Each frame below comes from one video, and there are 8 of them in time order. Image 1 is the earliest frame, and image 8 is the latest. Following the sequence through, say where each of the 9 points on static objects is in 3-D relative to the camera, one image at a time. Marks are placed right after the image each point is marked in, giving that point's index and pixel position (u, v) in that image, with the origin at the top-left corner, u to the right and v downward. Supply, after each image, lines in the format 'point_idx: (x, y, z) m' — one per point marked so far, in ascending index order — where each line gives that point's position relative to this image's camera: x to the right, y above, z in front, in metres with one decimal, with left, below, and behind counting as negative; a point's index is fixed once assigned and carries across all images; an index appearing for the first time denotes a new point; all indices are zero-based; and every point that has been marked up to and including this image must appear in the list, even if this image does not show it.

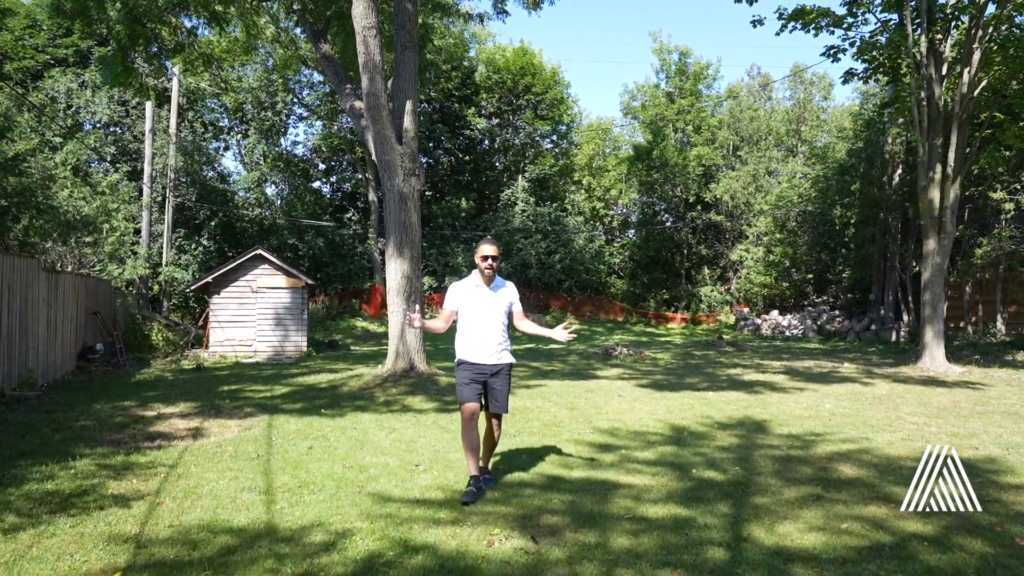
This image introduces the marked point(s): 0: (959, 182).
0: (+8.5, +2.0, +12.8) m
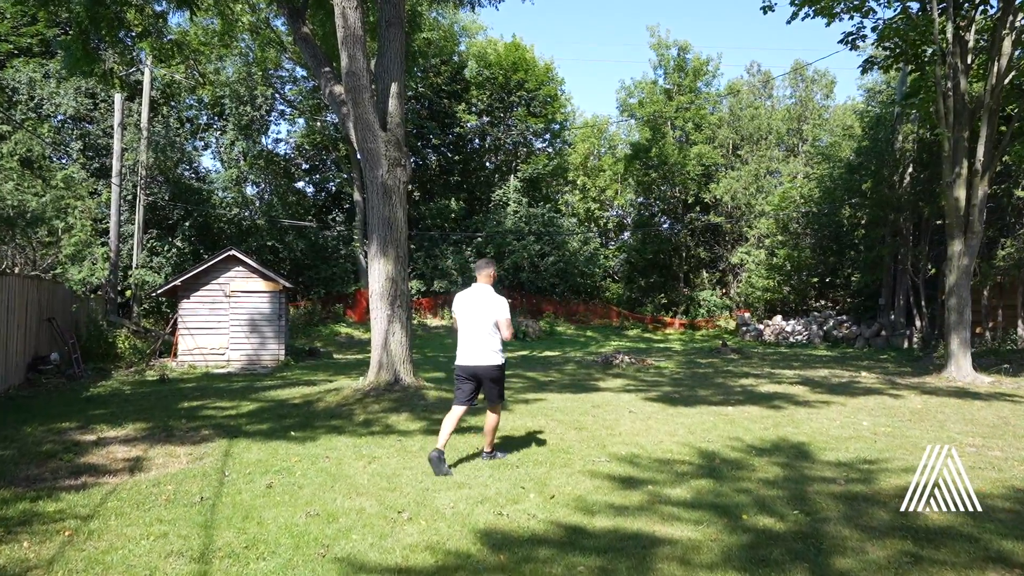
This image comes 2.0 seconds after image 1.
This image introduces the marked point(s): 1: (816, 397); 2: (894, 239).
0: (+8.4, +2.0, +12.0) m
1: (+4.5, -1.6, +10.0) m
2: (+9.6, +1.2, +17.1) m
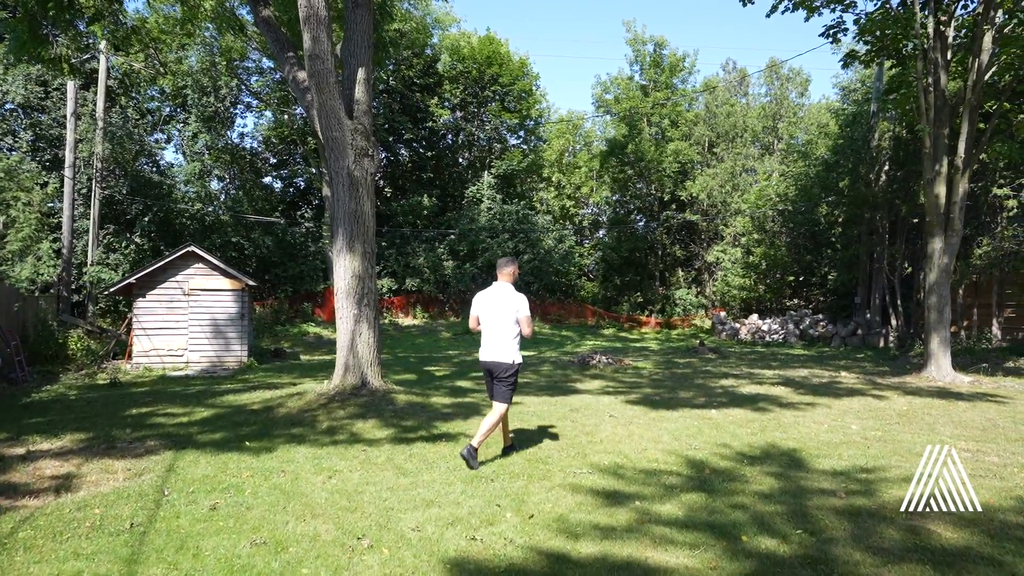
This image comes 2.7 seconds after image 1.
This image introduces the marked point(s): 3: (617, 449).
0: (+7.9, +2.0, +11.8) m
1: (+4.1, -1.6, +9.8) m
2: (+9.0, +1.3, +17.0) m
3: (+0.9, -1.5, +6.2) m
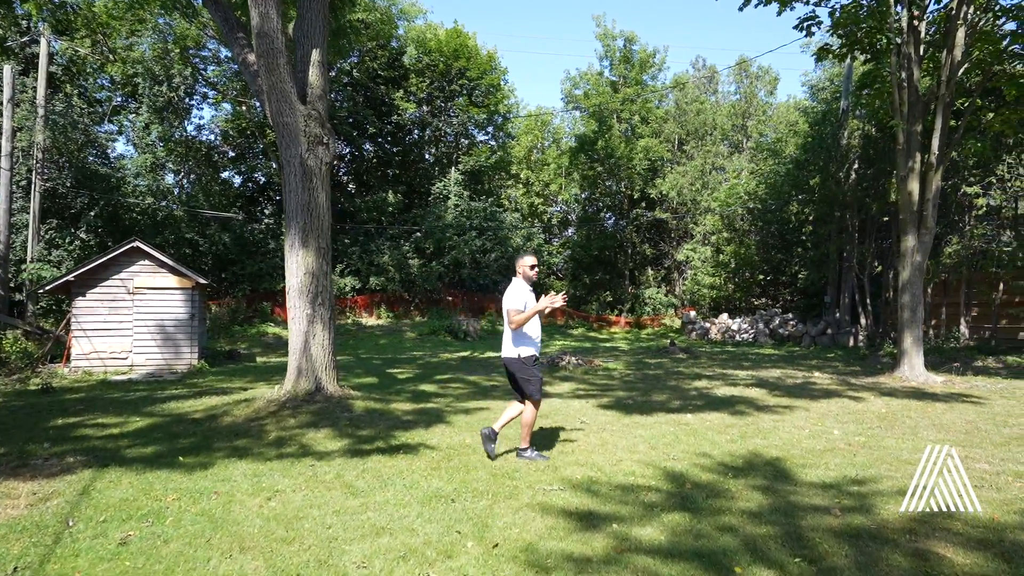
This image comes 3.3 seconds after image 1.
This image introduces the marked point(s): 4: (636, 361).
0: (+7.4, +2.0, +11.7) m
1: (+3.7, -1.6, +9.4) m
2: (+8.2, +1.3, +16.9) m
3: (+0.6, -1.4, +5.7) m
4: (+2.7, -1.6, +14.8) m
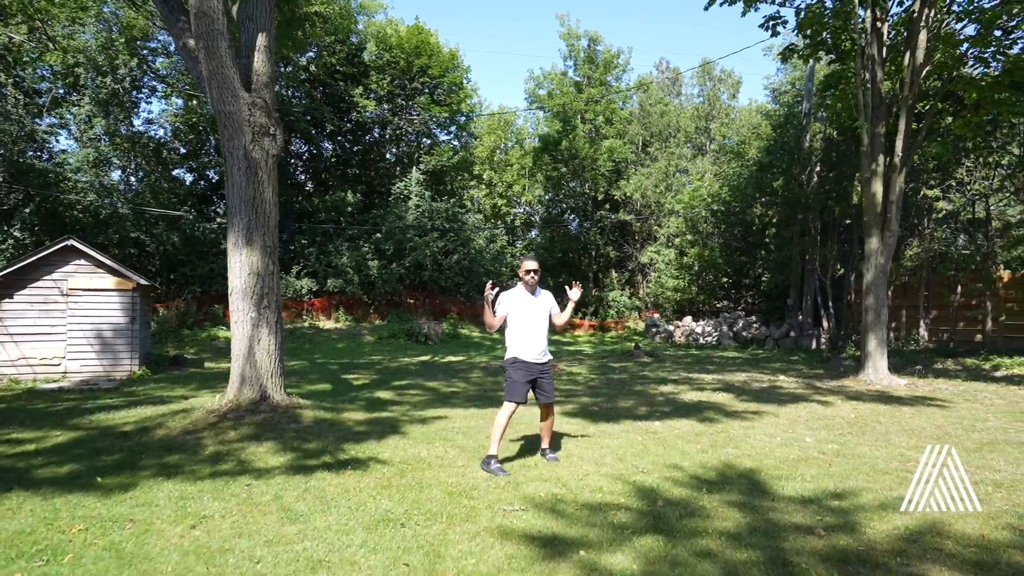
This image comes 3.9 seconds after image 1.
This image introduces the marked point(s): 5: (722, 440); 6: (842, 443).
0: (+6.7, +2.0, +11.7) m
1: (+3.1, -1.6, +9.2) m
2: (+7.2, +1.2, +16.9) m
3: (+0.3, -1.5, +5.3) m
4: (+1.9, -1.6, +14.5) m
5: (+2.1, -1.5, +6.8) m
6: (+3.3, -1.5, +6.7) m
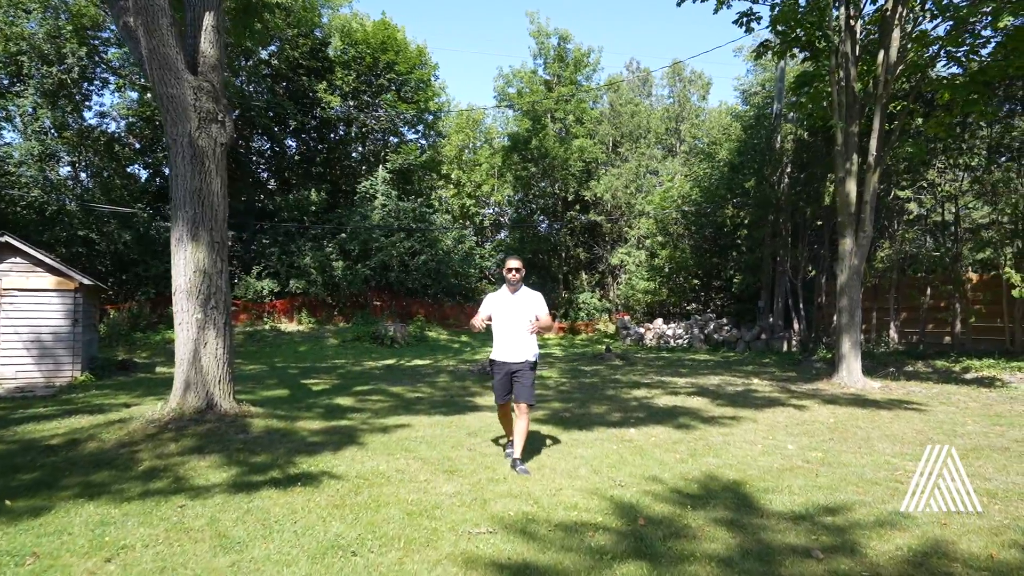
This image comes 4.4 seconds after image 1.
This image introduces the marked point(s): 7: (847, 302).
0: (+6.2, +1.9, +11.5) m
1: (+2.7, -1.6, +8.9) m
2: (+6.5, +1.2, +16.8) m
3: (+0.1, -1.4, +4.9) m
4: (+1.2, -1.7, +14.1) m
5: (+1.8, -1.5, +6.5) m
6: (+3.0, -1.5, +6.4) m
7: (+5.8, -0.3, +11.7) m
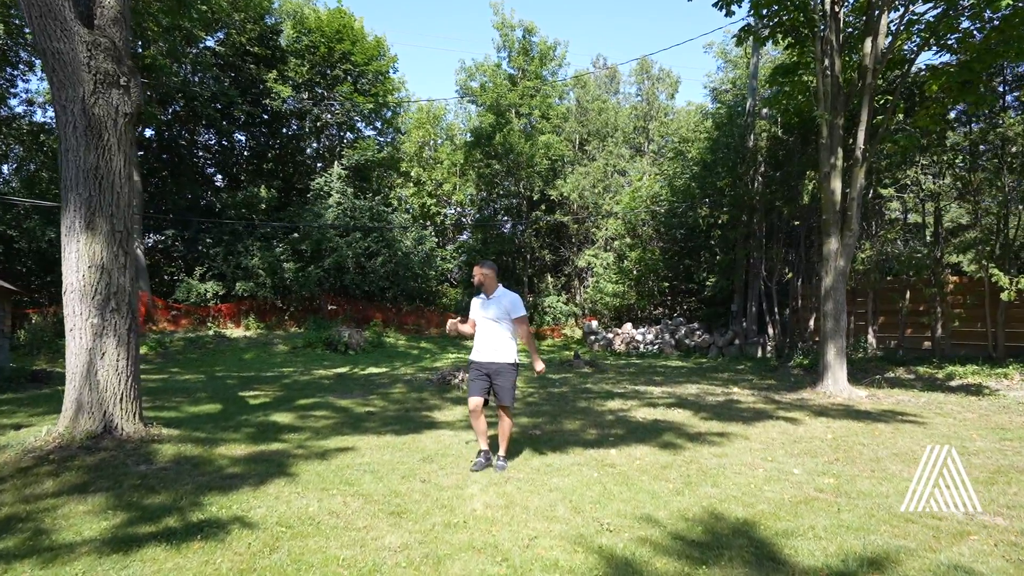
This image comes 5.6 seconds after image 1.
0: (+5.6, +1.9, +10.8) m
1: (+2.3, -1.6, +8.0) m
2: (+5.6, +1.1, +16.1) m
3: (-0.1, -1.4, +3.8) m
4: (+0.5, -1.7, +13.2) m
5: (+1.5, -1.5, +5.5) m
6: (+2.7, -1.5, +5.6) m
7: (+5.2, -0.3, +11.0) m
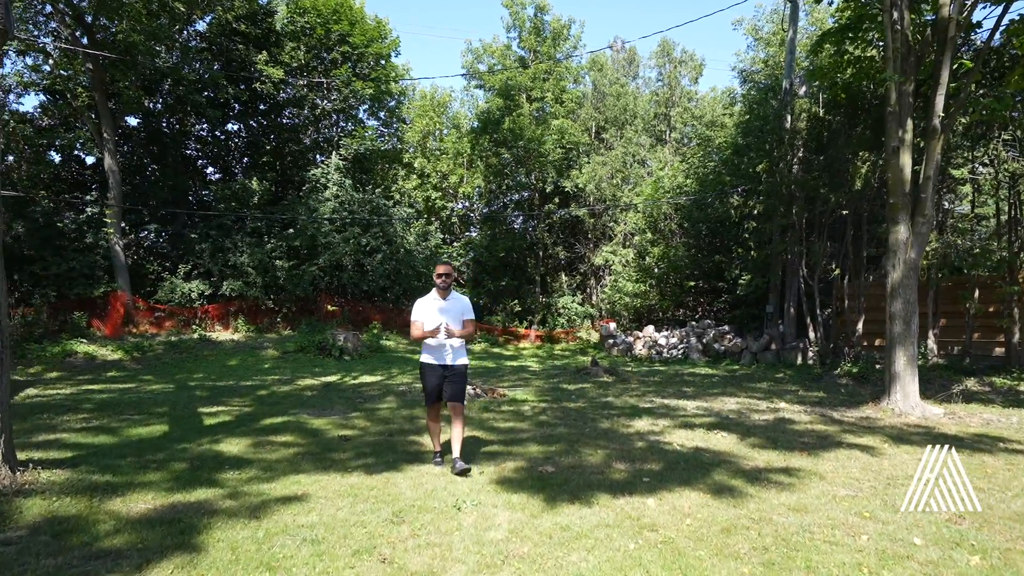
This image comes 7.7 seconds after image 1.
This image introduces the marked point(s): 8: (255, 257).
0: (+5.7, +1.9, +9.1) m
1: (+2.3, -1.6, +6.3) m
2: (+5.8, +1.1, +14.3) m
3: (-0.2, -1.4, +2.2) m
4: (+0.7, -1.7, +11.5) m
5: (+1.5, -1.5, +3.9) m
6: (+2.7, -1.5, +3.9) m
7: (+5.3, -0.3, +9.2) m
8: (-7.1, +0.9, +18.8) m
